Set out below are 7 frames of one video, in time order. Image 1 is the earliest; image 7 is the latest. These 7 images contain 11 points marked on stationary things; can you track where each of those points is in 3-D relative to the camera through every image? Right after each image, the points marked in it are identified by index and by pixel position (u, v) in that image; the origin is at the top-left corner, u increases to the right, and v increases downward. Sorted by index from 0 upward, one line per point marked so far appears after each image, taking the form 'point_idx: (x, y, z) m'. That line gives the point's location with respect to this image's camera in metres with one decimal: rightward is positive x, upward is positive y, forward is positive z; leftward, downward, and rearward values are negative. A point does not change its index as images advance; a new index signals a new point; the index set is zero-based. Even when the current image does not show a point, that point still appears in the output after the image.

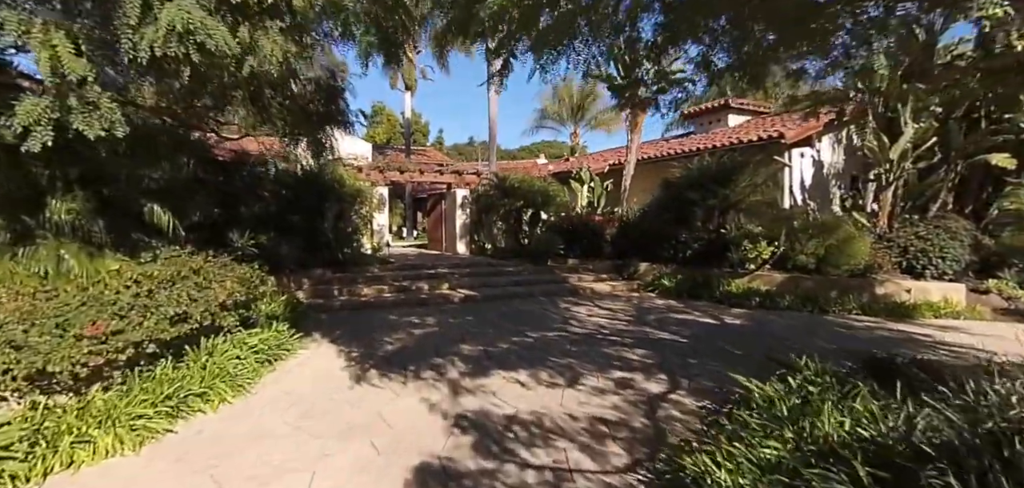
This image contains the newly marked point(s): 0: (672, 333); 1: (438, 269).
0: (+2.1, -1.2, +7.1) m
1: (-1.5, -0.5, +11.0) m
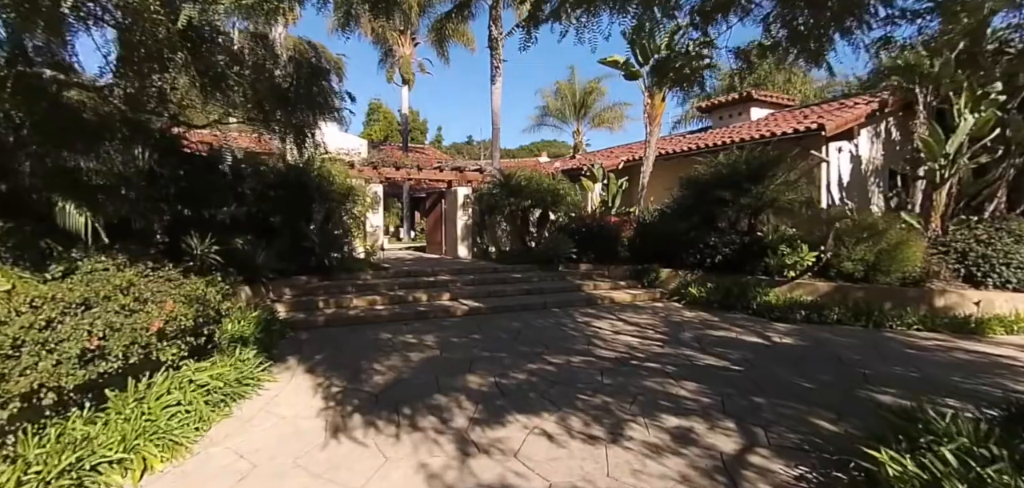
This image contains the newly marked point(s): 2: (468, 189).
0: (+2.3, -1.2, +6.0) m
1: (-1.4, -0.6, +9.8) m
2: (-1.0, +1.3, +12.8) m
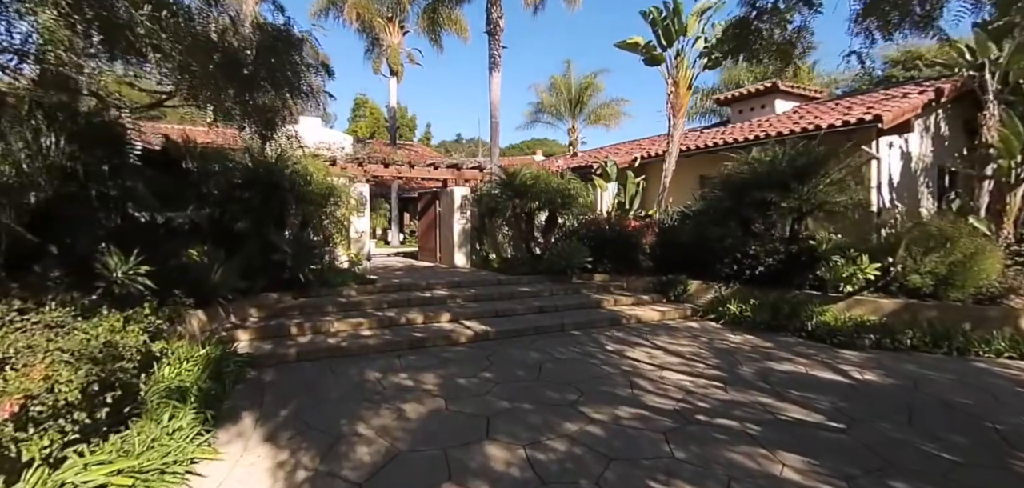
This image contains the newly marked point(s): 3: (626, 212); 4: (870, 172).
0: (+2.5, -1.4, +4.7) m
1: (-1.2, -0.7, +8.4) m
2: (-1.0, +1.2, +11.4) m
3: (+2.3, +0.6, +10.7) m
4: (+6.1, +1.2, +9.2) m
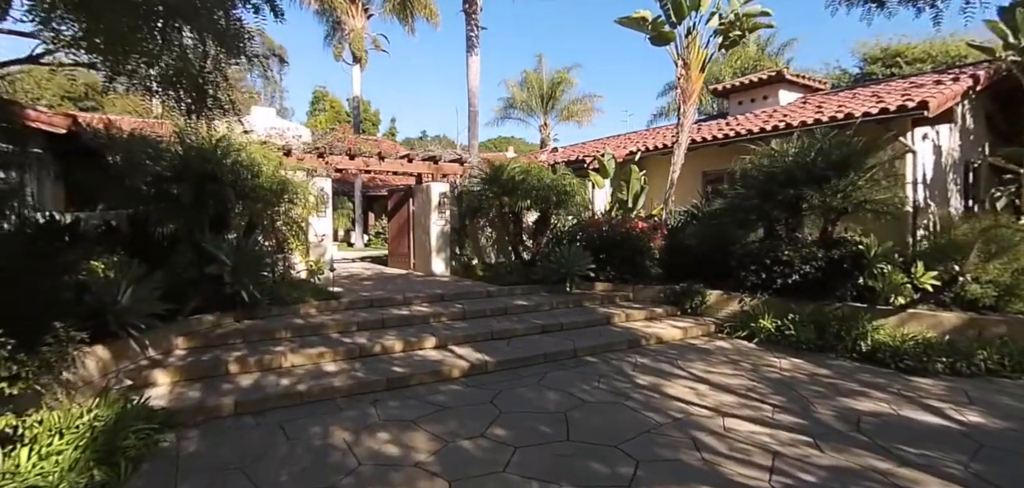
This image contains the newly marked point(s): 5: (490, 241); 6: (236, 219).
0: (+2.7, -1.5, +3.4) m
1: (-1.3, -0.8, +7.0) m
2: (-1.2, +1.1, +9.9) m
3: (+2.0, +0.5, +9.5) m
4: (+5.9, +1.2, +8.2) m
5: (-0.4, 0.0, +10.2) m
6: (-3.4, +0.3, +6.8) m
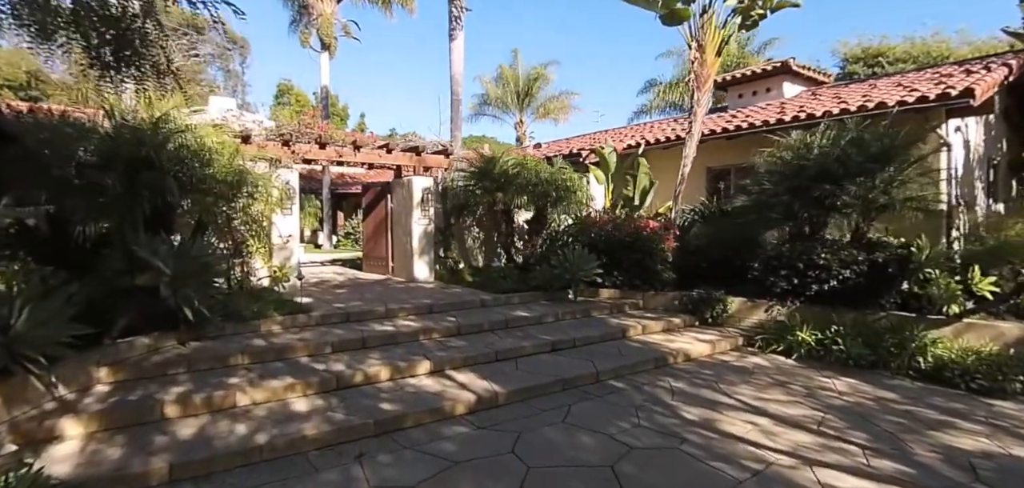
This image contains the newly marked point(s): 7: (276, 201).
0: (+2.9, -1.5, +2.6) m
1: (-1.2, -0.8, +5.9) m
2: (-1.4, +1.1, +8.8) m
3: (+1.9, +0.5, +8.6) m
4: (+5.9, +1.2, +7.5) m
5: (-0.6, 0.0, +9.1) m
6: (-3.4, +0.3, +5.6) m
7: (-2.9, +0.5, +6.7) m
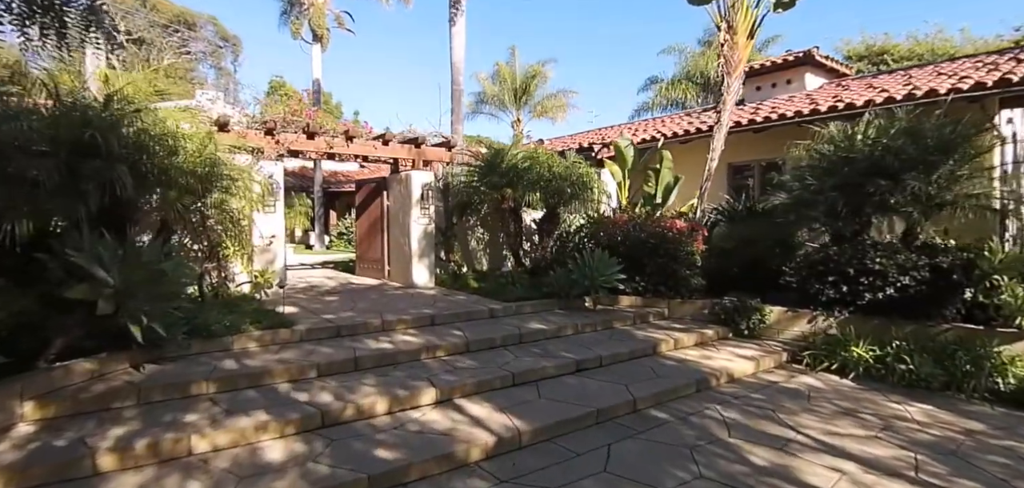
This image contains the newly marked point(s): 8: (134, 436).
0: (+3.1, -1.5, +1.8) m
1: (-1.1, -0.9, +5.1) m
2: (-1.2, +1.0, +8.0) m
3: (+2.0, +0.5, +7.8) m
4: (+6.0, +1.1, +6.8) m
5: (-0.4, 0.0, +8.3) m
6: (-3.2, +0.3, +4.7) m
7: (-2.8, +0.5, +5.9) m
8: (-2.2, -1.1, +3.1) m
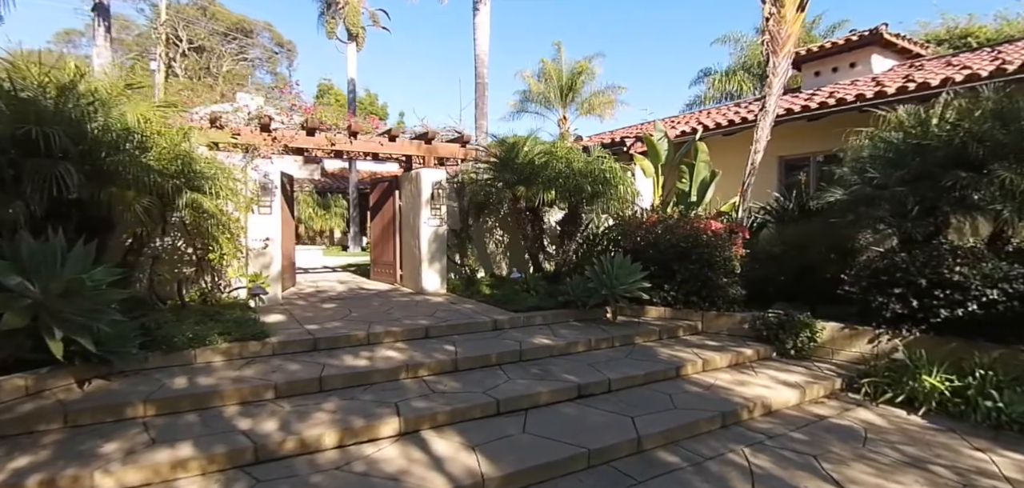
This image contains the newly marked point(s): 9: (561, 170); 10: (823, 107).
0: (+2.7, -1.6, +0.9) m
1: (-1.1, -0.9, +4.5) m
2: (-1.0, +1.0, +7.5) m
3: (+2.3, +0.4, +6.9) m
4: (+6.1, +1.1, +5.5) m
5: (-0.1, 0.0, +7.7) m
6: (-3.3, +0.2, +4.4) m
7: (-2.7, +0.5, +5.5) m
8: (-2.4, -1.1, +2.7) m
9: (+0.6, +0.9, +6.9) m
10: (+4.0, +1.8, +7.1) m
